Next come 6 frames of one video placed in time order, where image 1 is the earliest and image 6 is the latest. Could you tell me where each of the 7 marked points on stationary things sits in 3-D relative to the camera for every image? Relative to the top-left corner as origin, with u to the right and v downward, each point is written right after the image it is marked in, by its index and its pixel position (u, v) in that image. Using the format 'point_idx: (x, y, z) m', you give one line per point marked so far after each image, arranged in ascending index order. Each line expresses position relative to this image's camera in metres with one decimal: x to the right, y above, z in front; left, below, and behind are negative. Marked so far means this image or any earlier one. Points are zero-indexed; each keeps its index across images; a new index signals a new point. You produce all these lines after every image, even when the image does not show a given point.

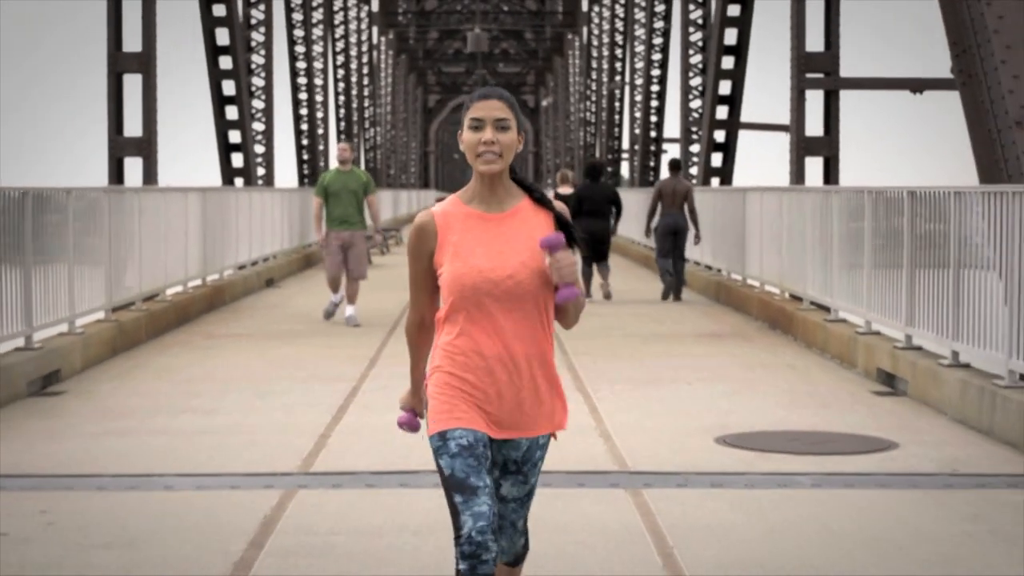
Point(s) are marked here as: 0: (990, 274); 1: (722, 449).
0: (+2.8, +0.1, +11.5) m
1: (+1.1, -0.8, +10.0) m
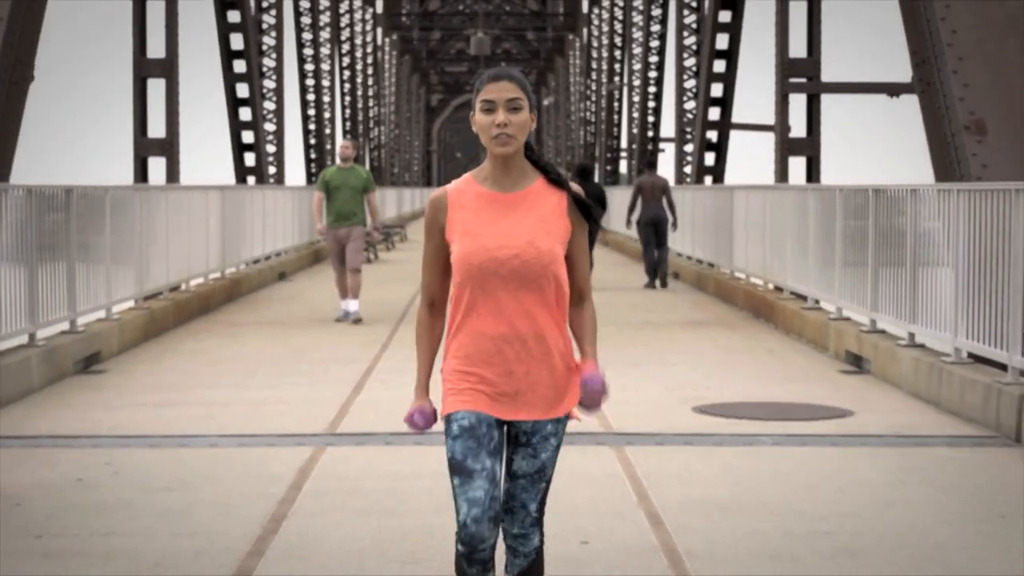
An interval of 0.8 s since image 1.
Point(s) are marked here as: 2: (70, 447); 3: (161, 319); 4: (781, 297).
0: (+2.8, +0.2, +12.8) m
1: (+1.1, -0.7, +11.3) m
2: (-2.3, -0.8, +10.0) m
3: (-3.2, -0.3, +17.8) m
4: (+2.6, -0.1, +18.8) m
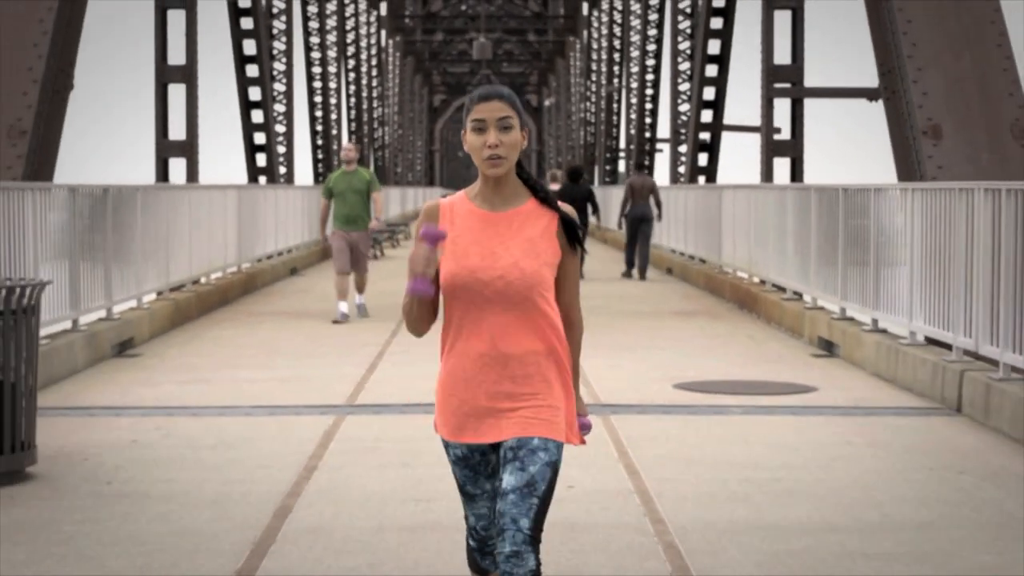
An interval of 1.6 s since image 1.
0: (+2.8, +0.2, +14.1) m
1: (+1.1, -0.7, +12.6) m
2: (-2.3, -0.7, +11.3) m
3: (-3.2, -0.2, +19.1) m
4: (+2.6, 0.0, +20.2) m
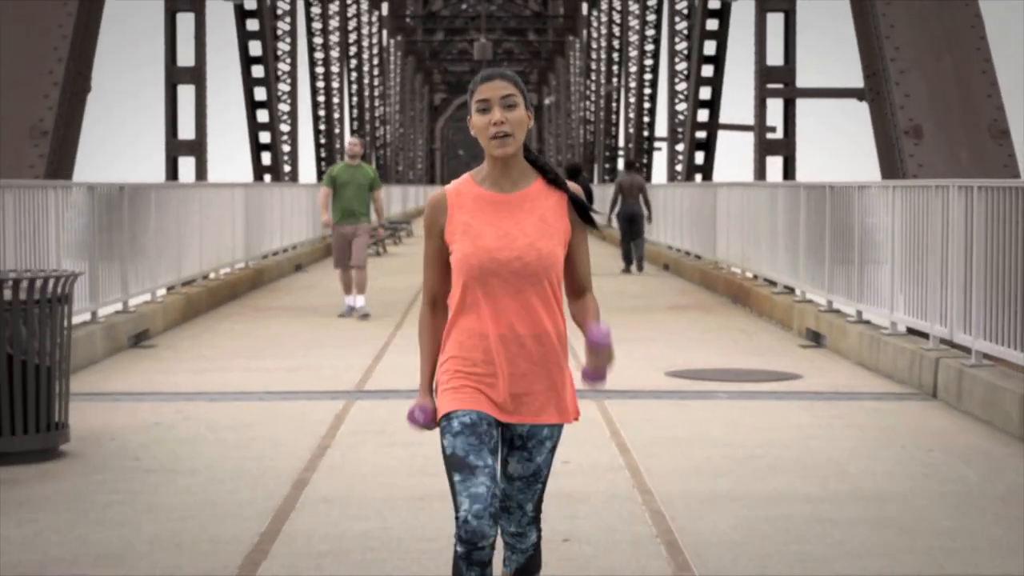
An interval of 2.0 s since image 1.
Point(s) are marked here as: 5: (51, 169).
0: (+2.8, +0.3, +14.8) m
1: (+1.1, -0.6, +13.3) m
2: (-2.3, -0.7, +12.0) m
3: (-3.2, -0.1, +19.8) m
4: (+2.6, 0.0, +20.8) m
5: (-3.6, +0.9, +15.2) m
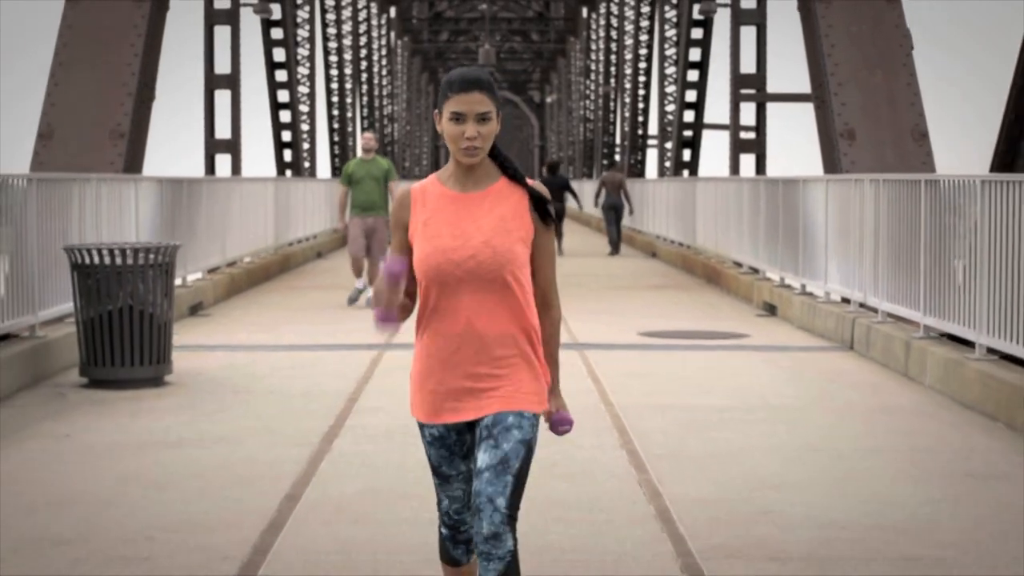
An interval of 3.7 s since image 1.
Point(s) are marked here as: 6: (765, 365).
0: (+2.8, +0.5, +17.7) m
1: (+1.1, -0.4, +16.3) m
2: (-2.3, -0.5, +15.0) m
3: (-3.2, +0.1, +22.7) m
4: (+2.6, +0.3, +23.8) m
5: (-3.6, +1.1, +18.2) m
6: (+1.8, -0.6, +14.0) m
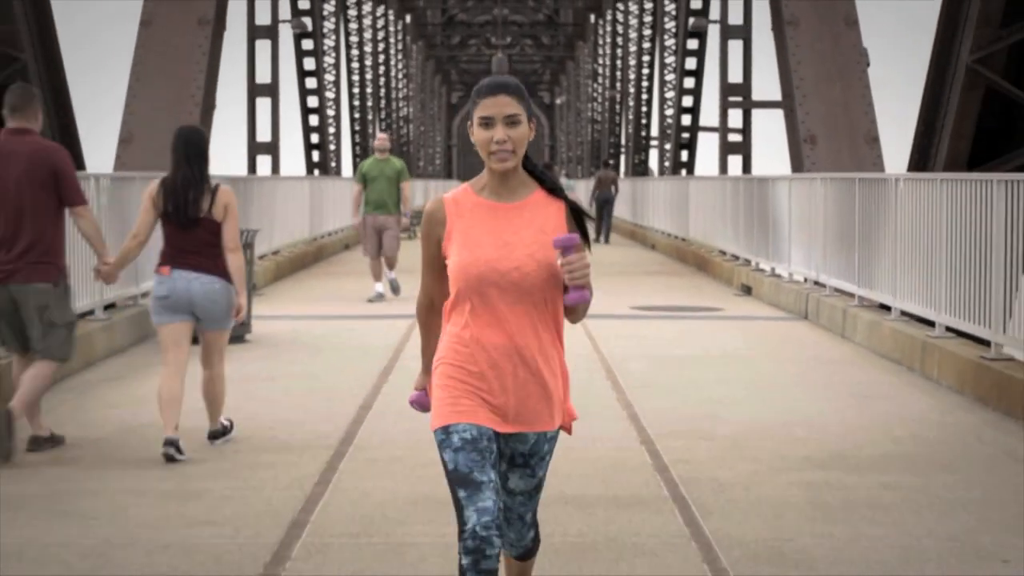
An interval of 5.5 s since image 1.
0: (+2.9, +0.7, +20.8) m
1: (+1.2, -0.2, +19.3) m
2: (-2.2, -0.3, +18.1) m
3: (-3.0, +0.3, +25.8) m
4: (+2.8, +0.5, +26.8) m
5: (-3.5, +1.3, +21.3) m
6: (+1.9, -0.4, +17.1) m
